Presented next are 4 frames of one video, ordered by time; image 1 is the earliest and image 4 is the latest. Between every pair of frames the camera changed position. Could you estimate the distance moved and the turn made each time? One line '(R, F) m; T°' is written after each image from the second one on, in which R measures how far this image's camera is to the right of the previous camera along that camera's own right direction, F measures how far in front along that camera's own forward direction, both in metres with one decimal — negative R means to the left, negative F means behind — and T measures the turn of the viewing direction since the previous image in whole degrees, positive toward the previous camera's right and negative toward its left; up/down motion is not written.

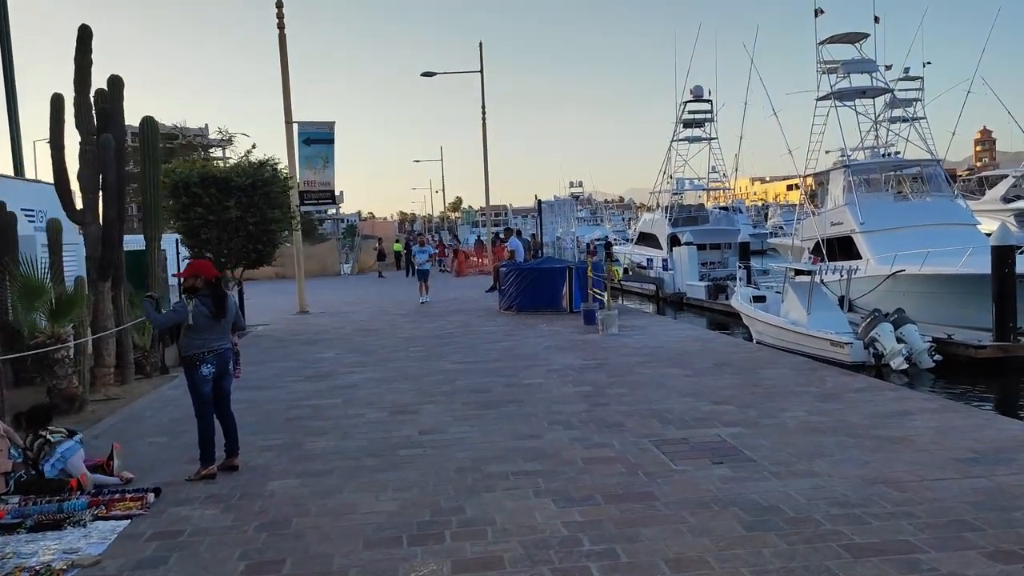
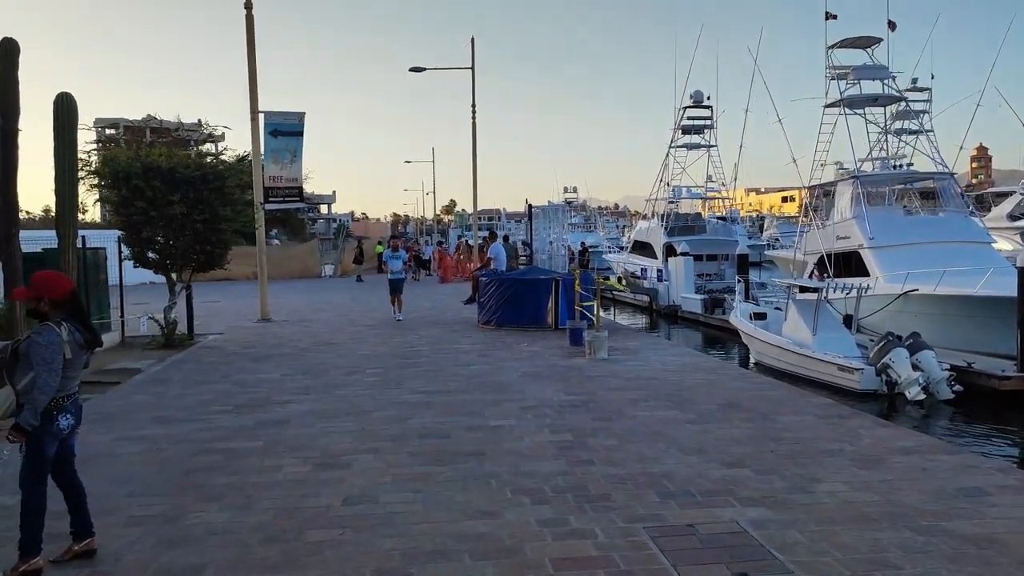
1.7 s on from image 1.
(+0.2, +1.7) m; 0°
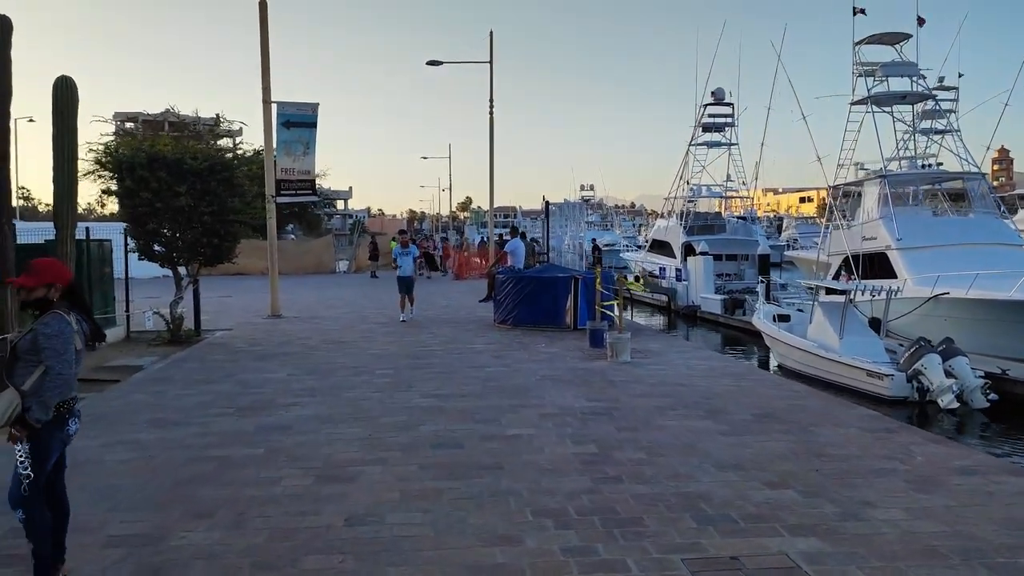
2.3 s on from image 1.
(0.0, +0.5) m; -1°
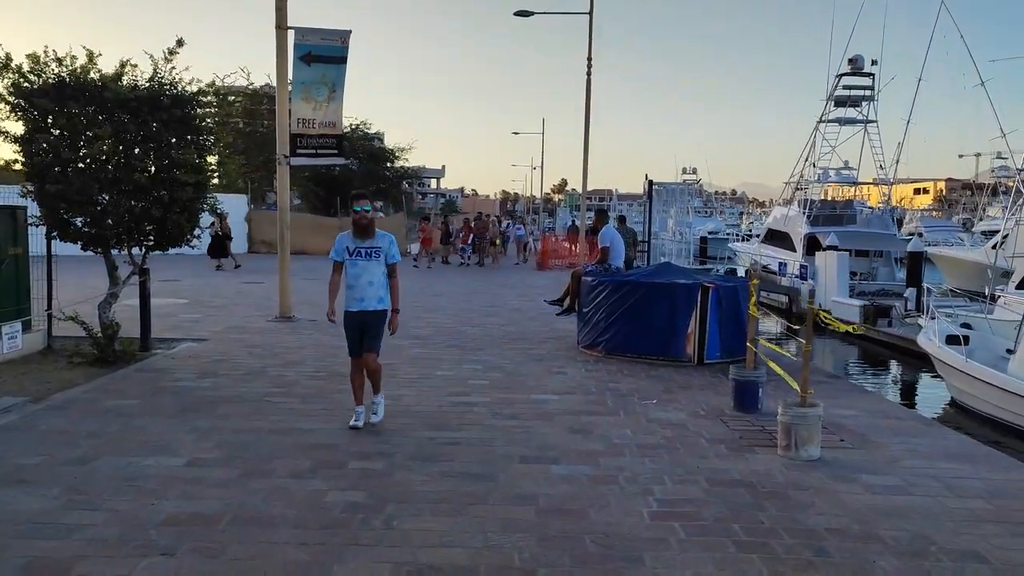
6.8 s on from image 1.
(0.0, +4.9) m; -6°
